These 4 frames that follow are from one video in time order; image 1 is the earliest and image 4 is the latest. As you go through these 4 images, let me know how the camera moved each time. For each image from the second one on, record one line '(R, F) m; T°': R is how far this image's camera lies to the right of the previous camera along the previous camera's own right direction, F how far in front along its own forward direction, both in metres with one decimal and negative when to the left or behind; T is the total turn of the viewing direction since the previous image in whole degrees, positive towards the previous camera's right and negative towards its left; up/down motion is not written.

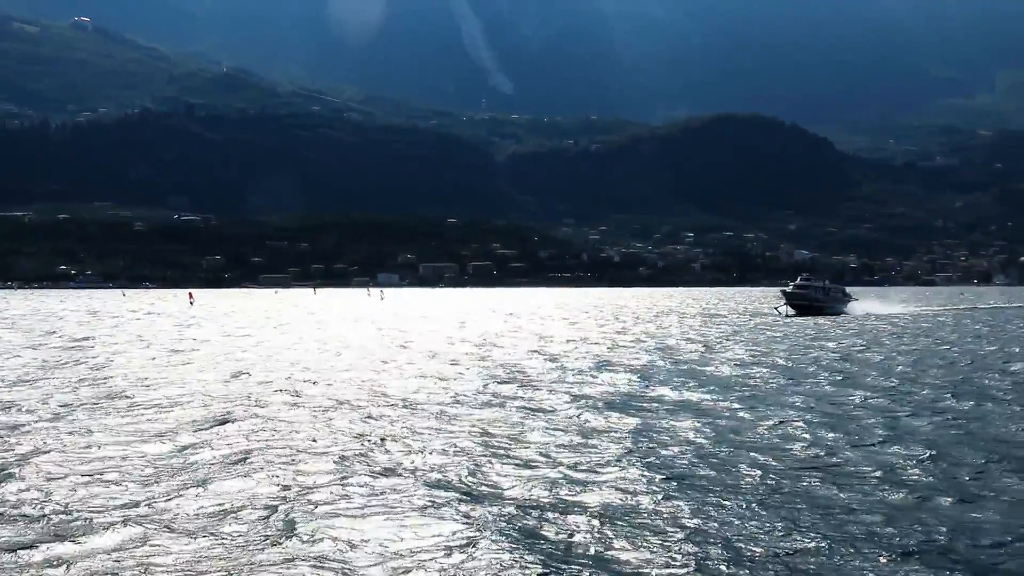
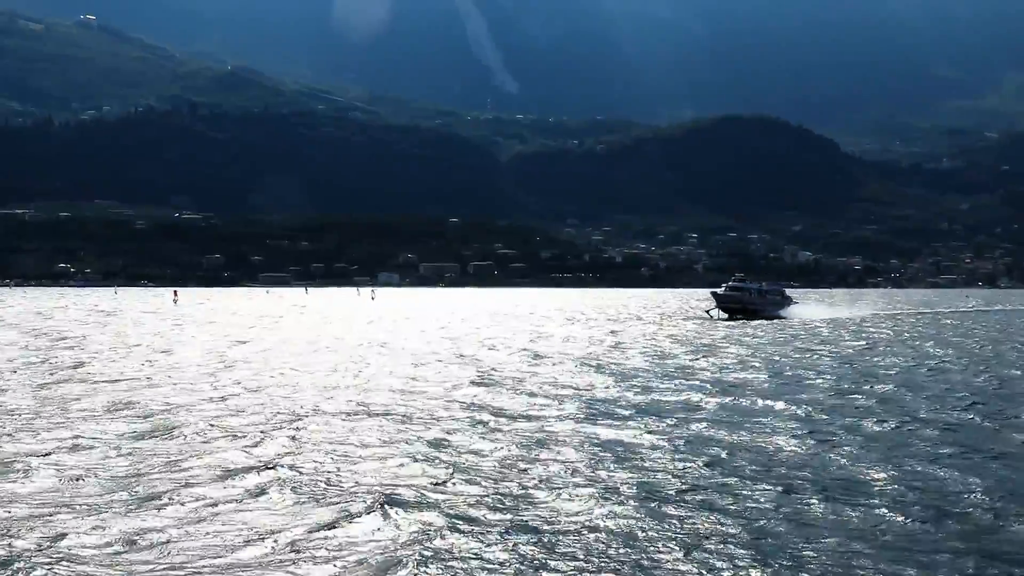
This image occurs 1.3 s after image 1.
(+0.9, +0.5) m; 0°
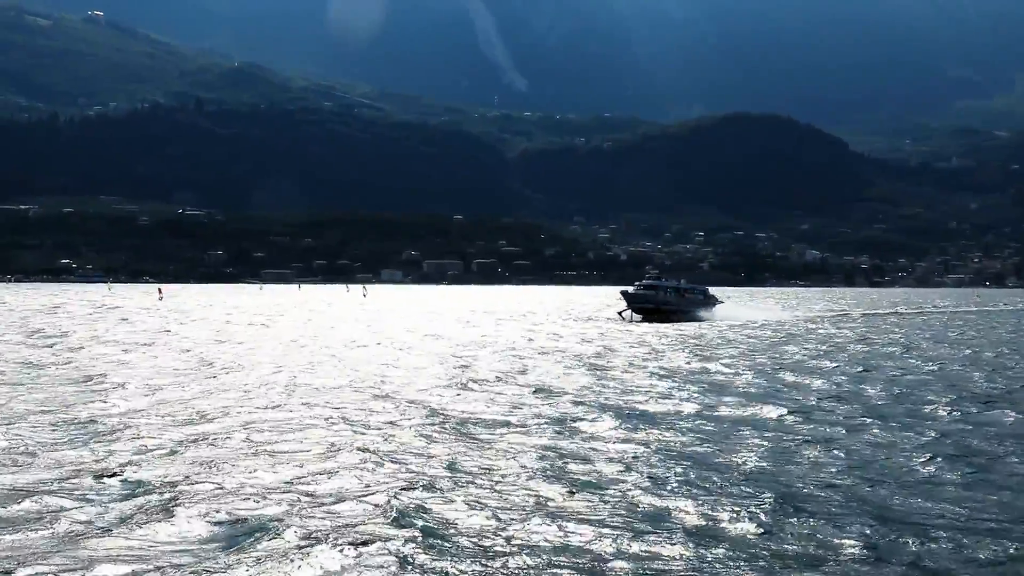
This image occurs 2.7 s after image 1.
(+1.1, +0.7) m; 0°
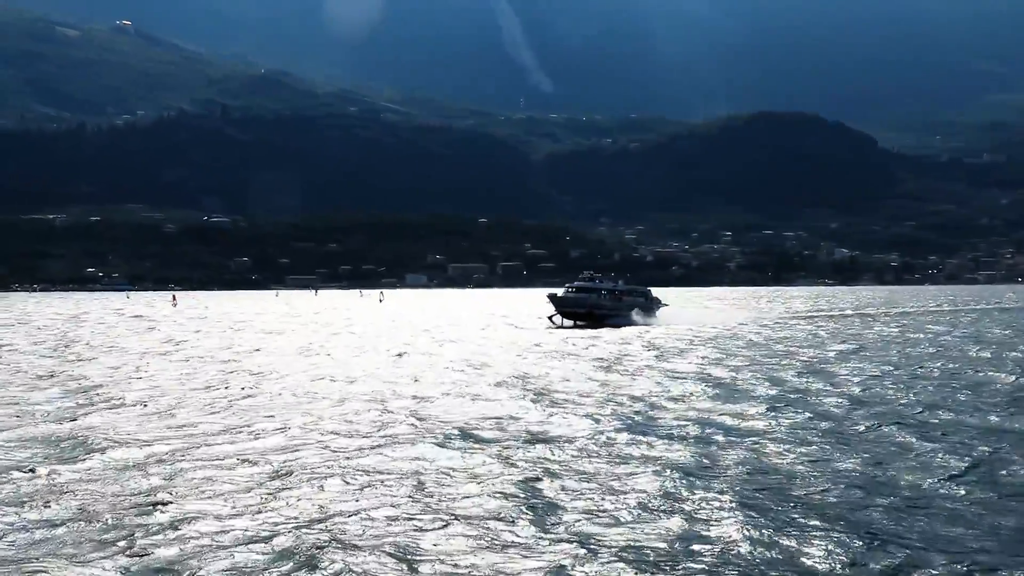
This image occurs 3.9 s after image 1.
(+0.7, +0.9) m; -1°
